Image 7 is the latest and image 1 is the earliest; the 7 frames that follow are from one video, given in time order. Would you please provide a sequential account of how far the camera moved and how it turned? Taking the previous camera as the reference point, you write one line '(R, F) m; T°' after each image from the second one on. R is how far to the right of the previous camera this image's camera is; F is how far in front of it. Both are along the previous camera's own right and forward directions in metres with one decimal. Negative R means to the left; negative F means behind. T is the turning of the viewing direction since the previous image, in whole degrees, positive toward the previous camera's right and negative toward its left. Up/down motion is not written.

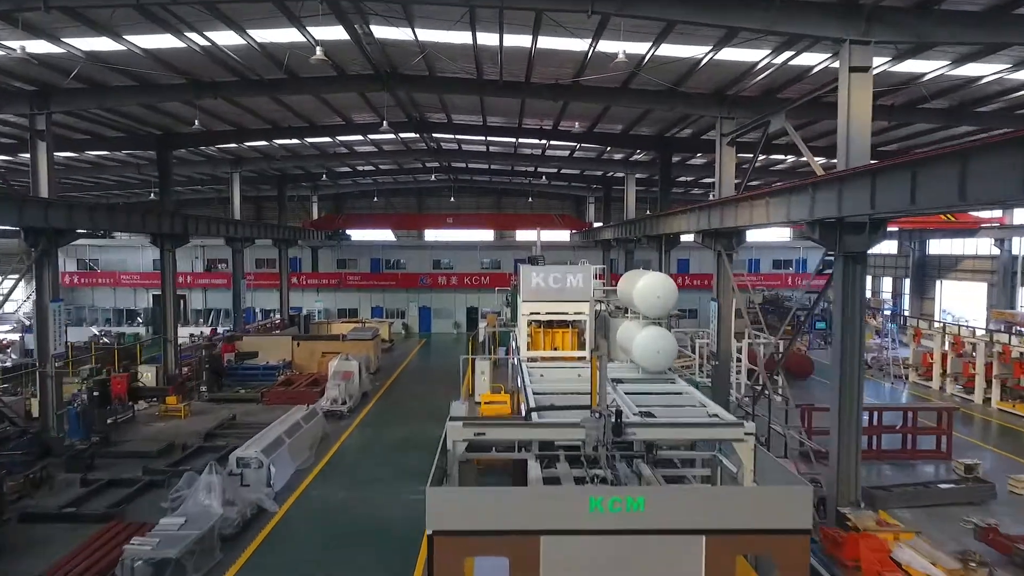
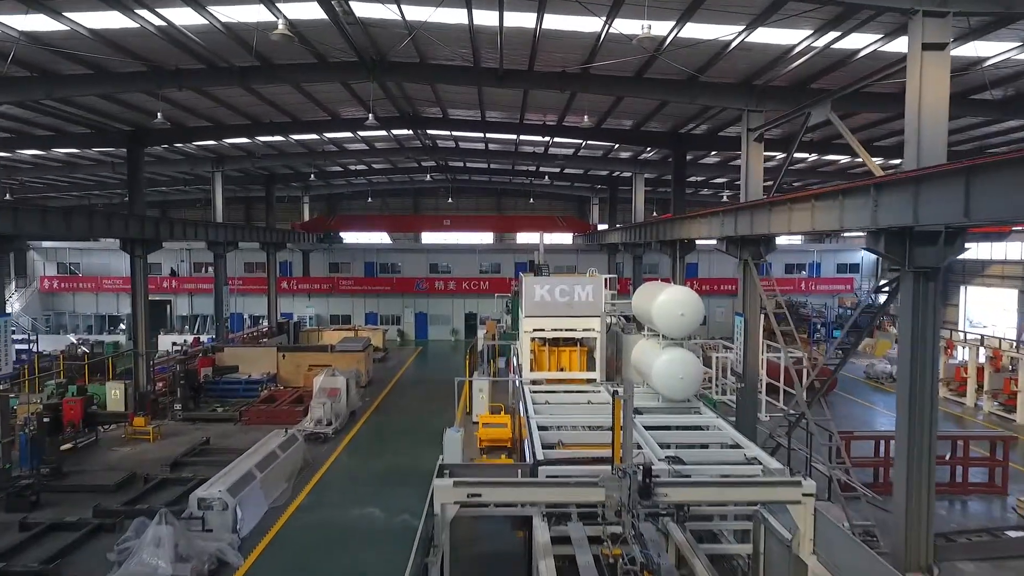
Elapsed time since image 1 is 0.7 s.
(0.0, +1.4) m; 0°
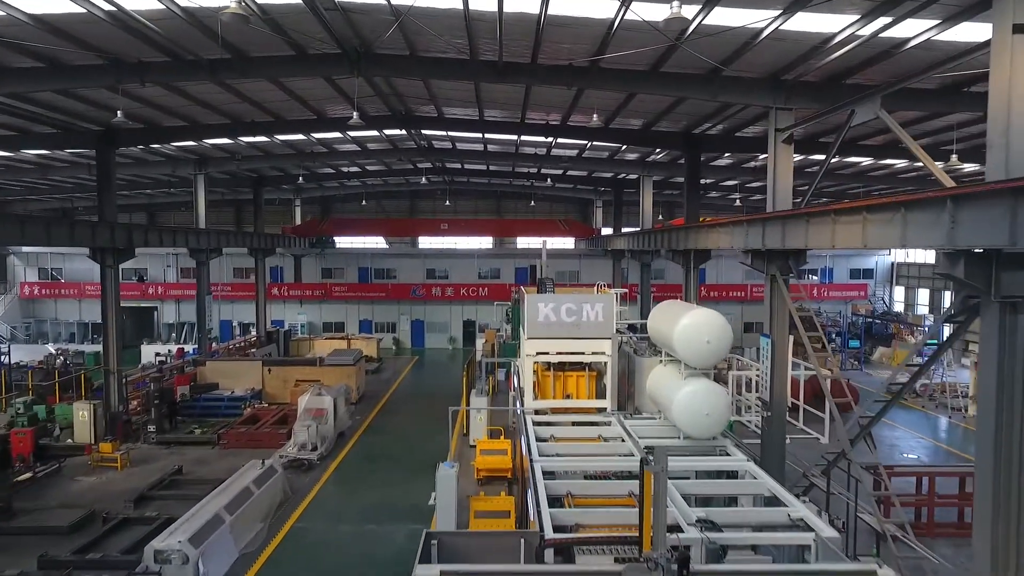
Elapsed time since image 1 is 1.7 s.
(0.0, +1.2) m; 0°
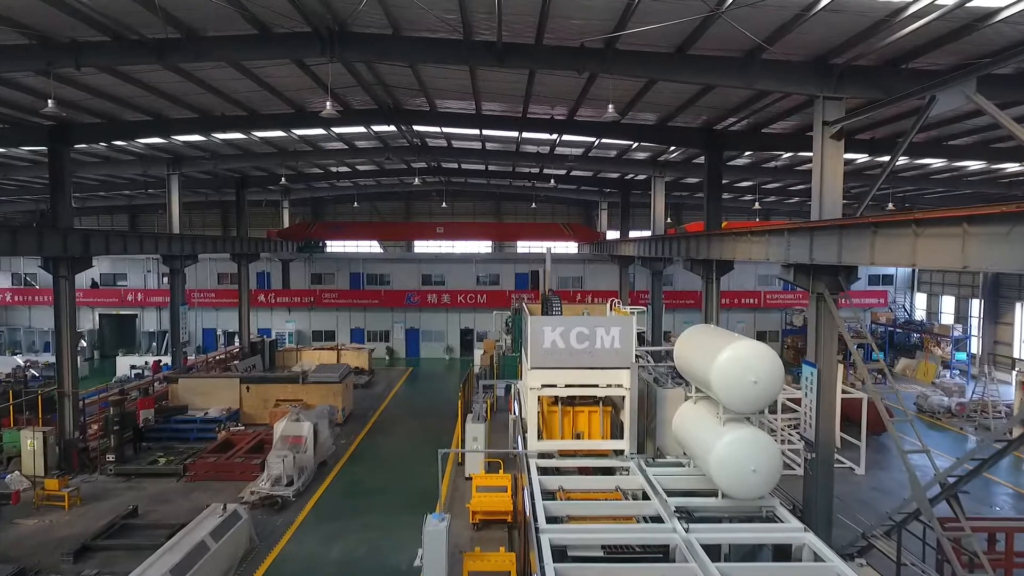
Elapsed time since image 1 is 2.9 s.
(0.0, +1.5) m; 0°
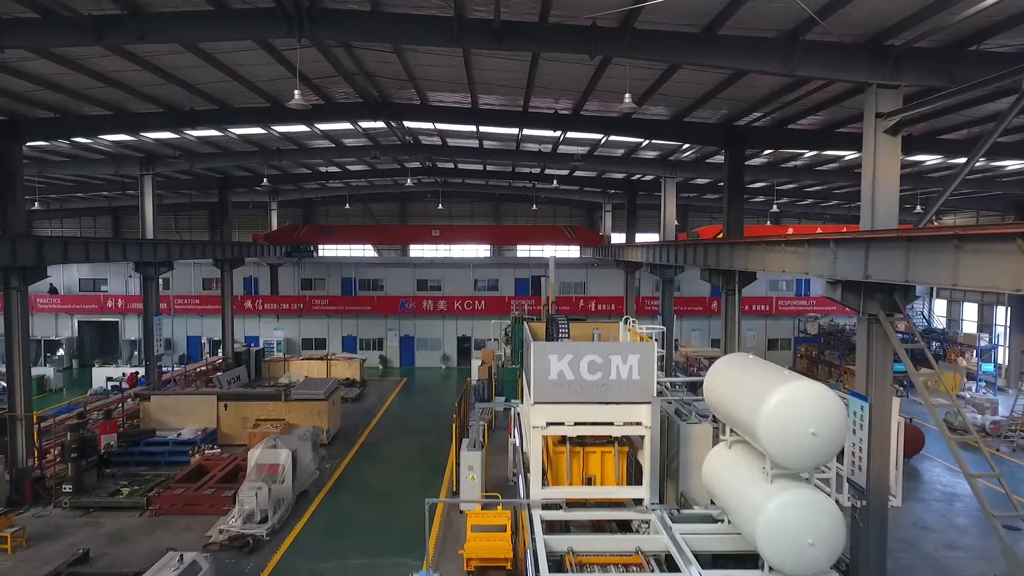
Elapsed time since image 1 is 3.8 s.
(0.0, +1.3) m; 0°
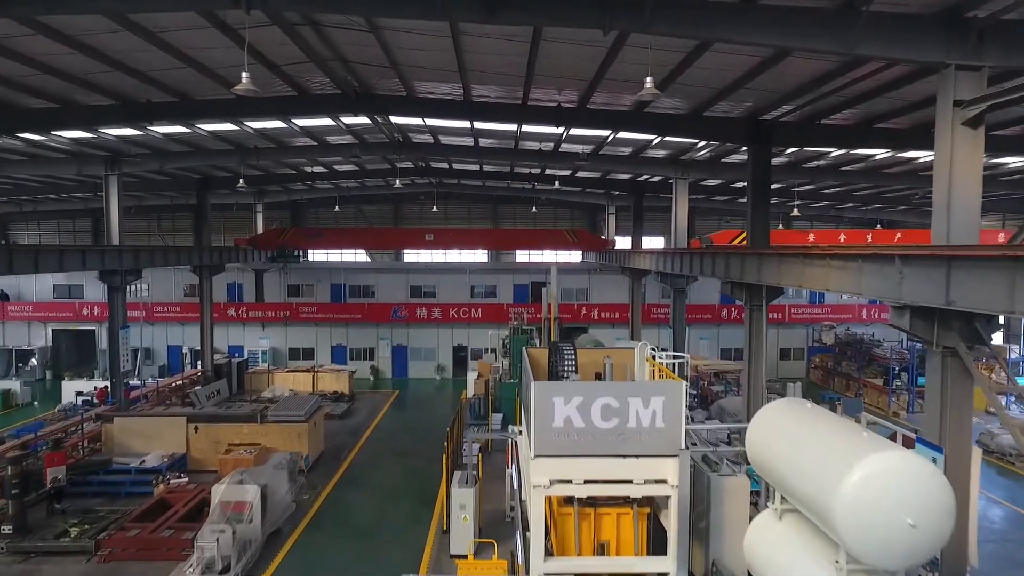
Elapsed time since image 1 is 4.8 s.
(0.0, +1.4) m; 0°
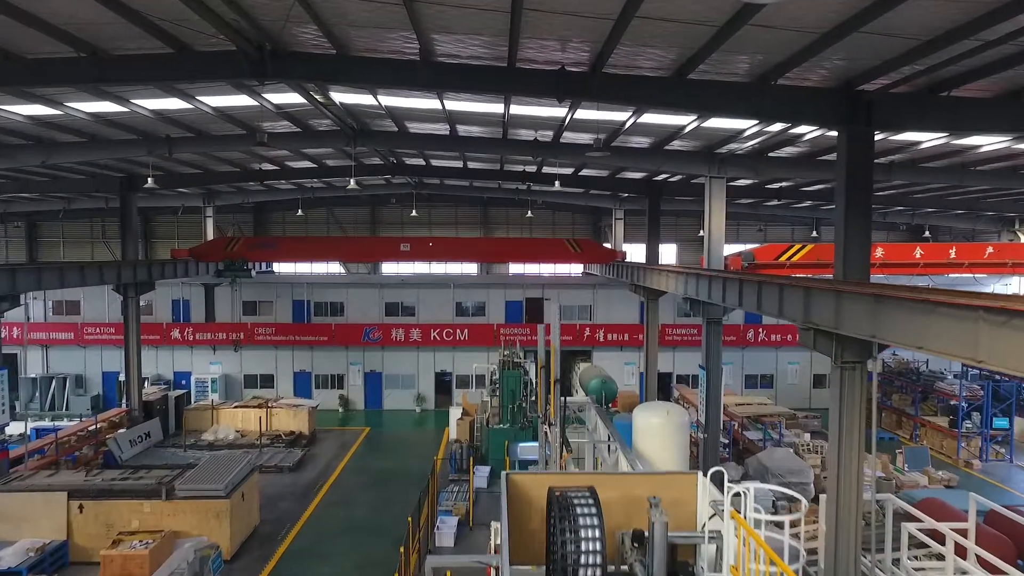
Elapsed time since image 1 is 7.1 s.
(+0.2, +3.5) m; 0°
